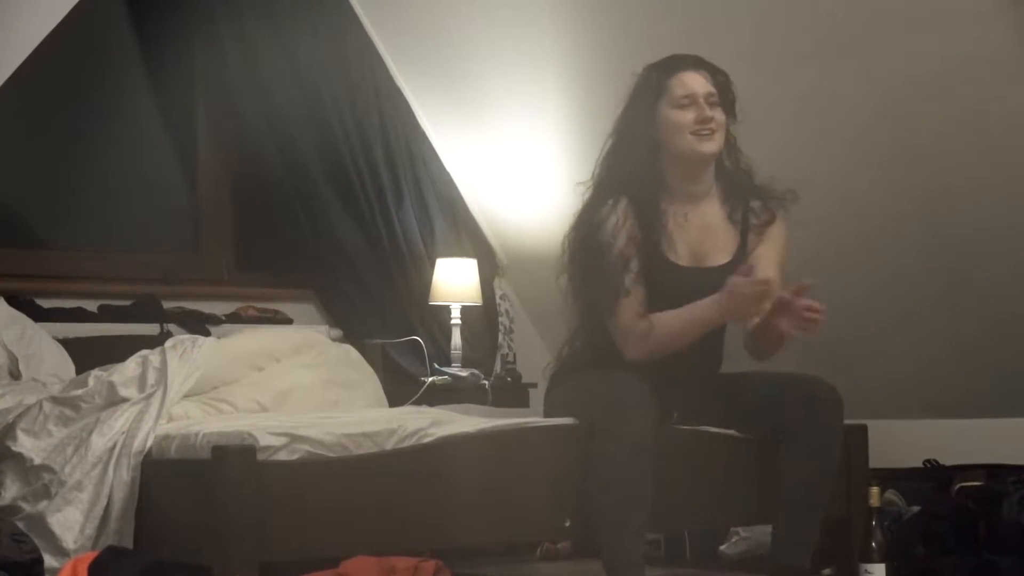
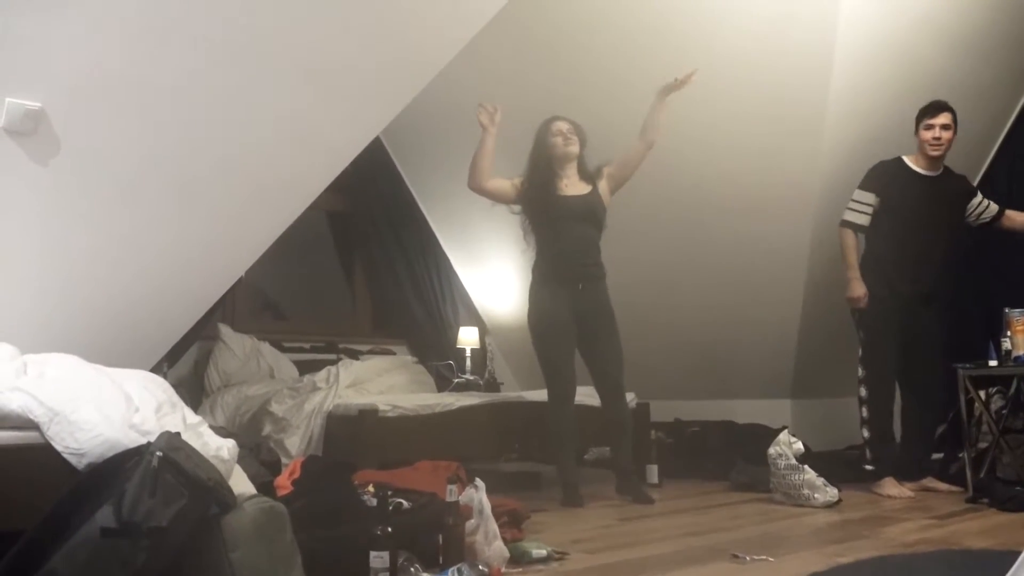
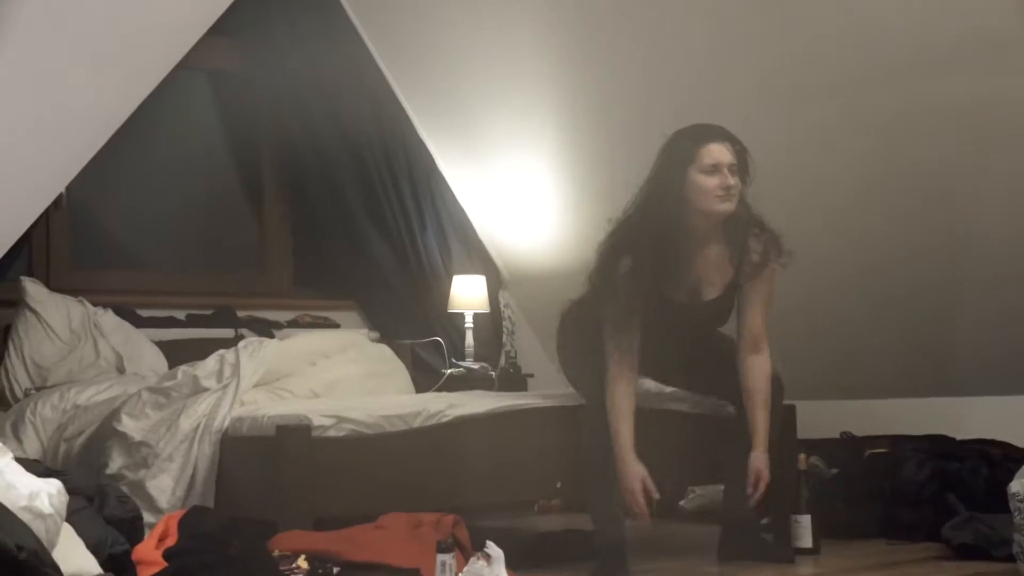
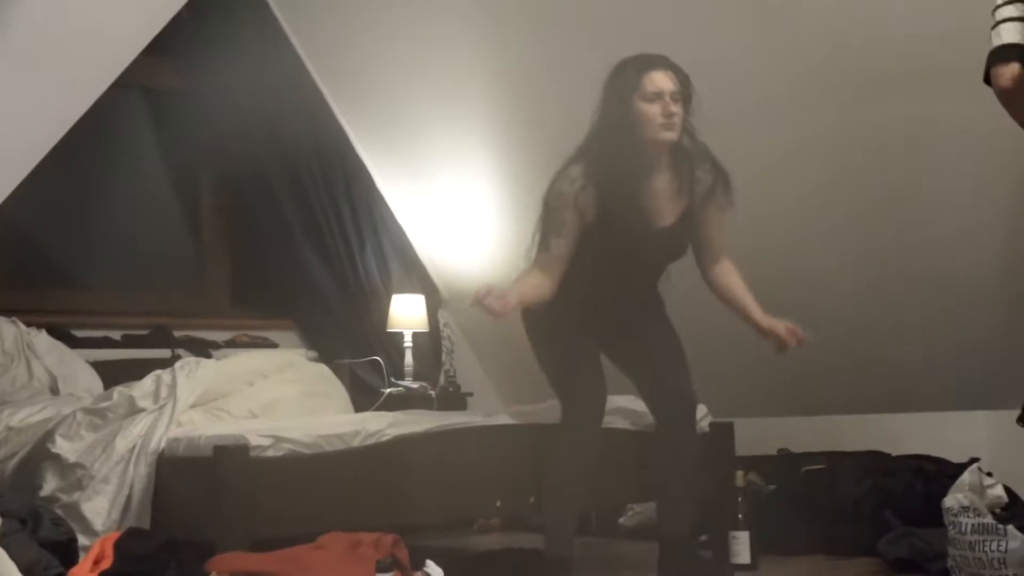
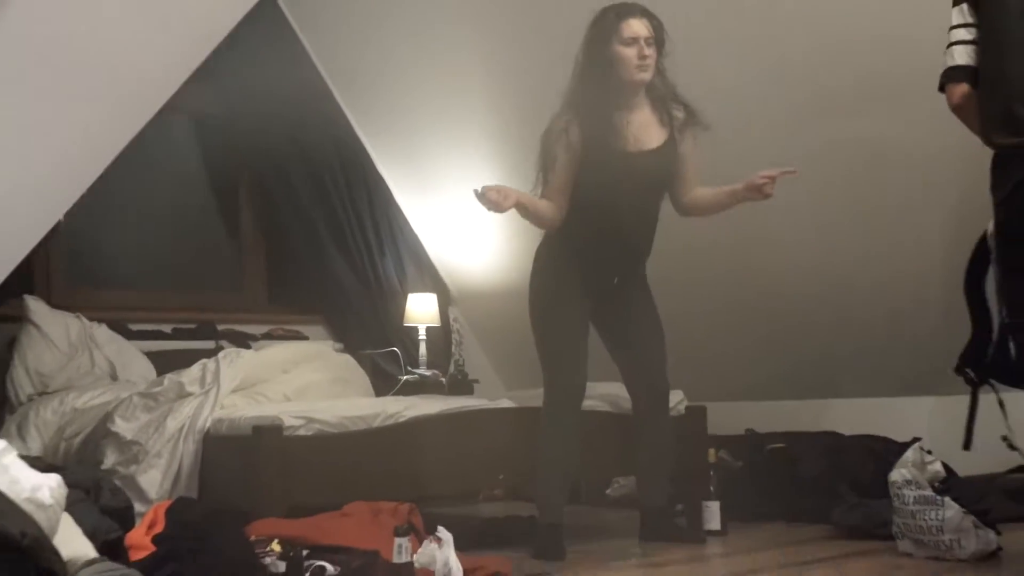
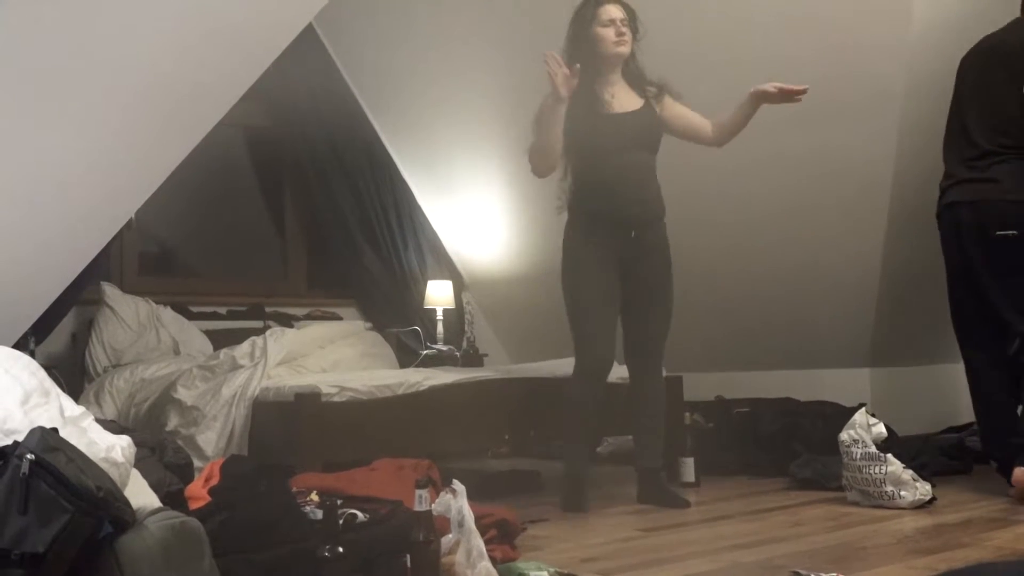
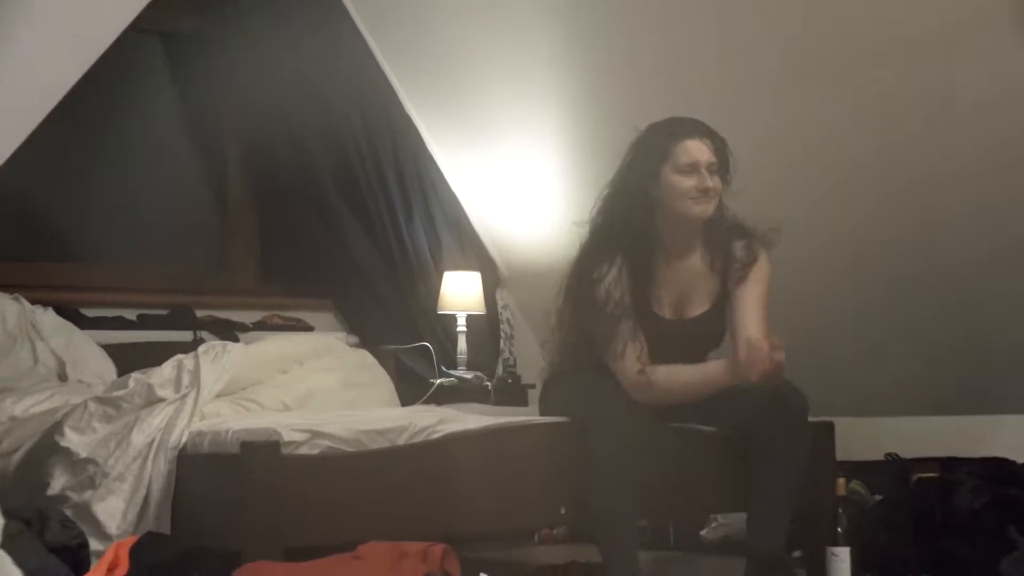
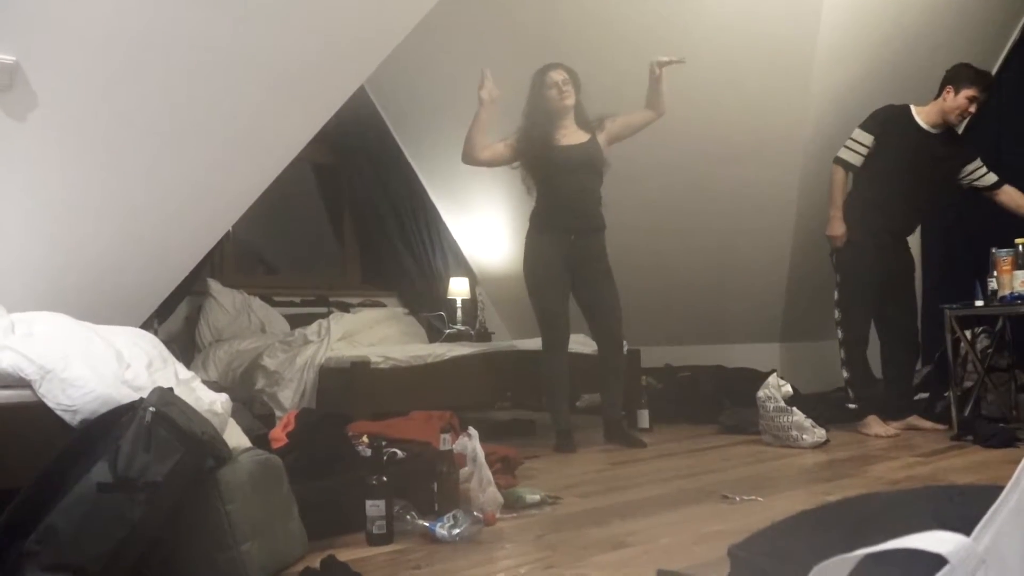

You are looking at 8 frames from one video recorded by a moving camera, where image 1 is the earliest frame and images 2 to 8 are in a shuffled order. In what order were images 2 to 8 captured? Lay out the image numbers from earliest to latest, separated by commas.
7, 3, 4, 5, 6, 8, 2
